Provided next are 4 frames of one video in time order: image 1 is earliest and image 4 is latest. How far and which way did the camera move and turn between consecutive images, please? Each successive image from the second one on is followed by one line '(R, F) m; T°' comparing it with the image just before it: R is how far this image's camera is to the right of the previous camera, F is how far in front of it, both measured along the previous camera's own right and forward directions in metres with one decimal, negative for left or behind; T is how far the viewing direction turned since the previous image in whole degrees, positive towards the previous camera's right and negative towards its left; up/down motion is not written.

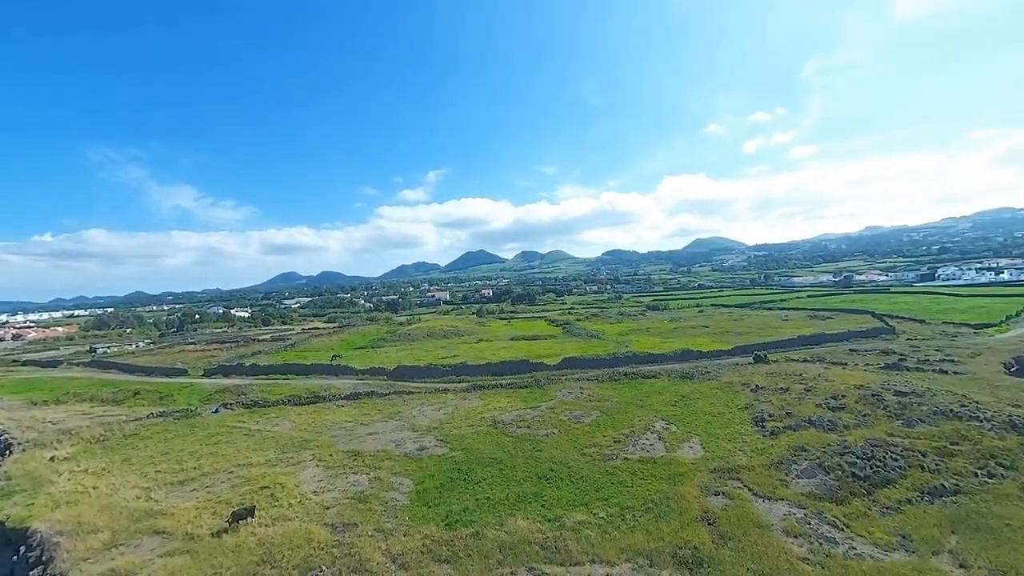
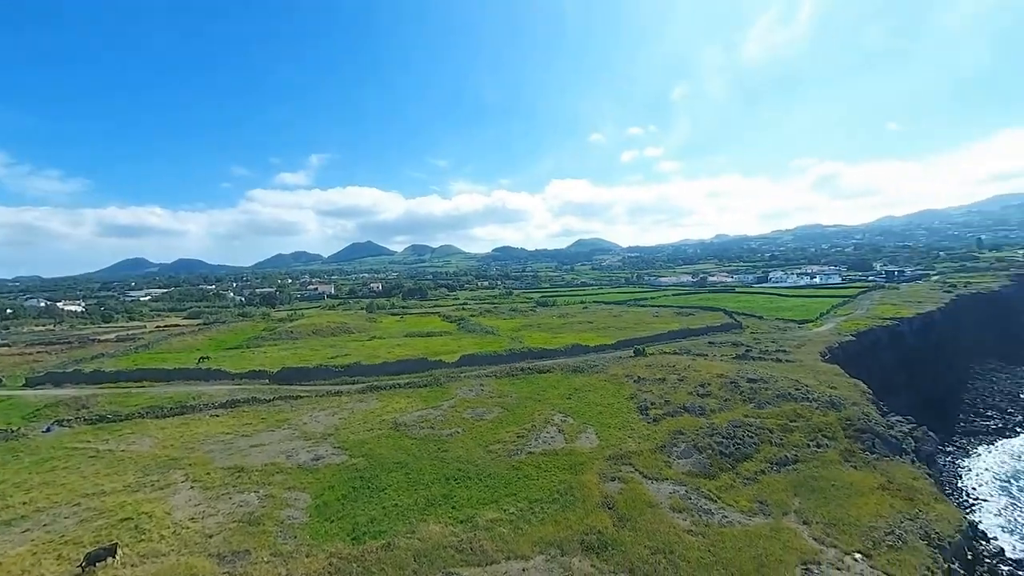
(-0.9, +0.4) m; +14°
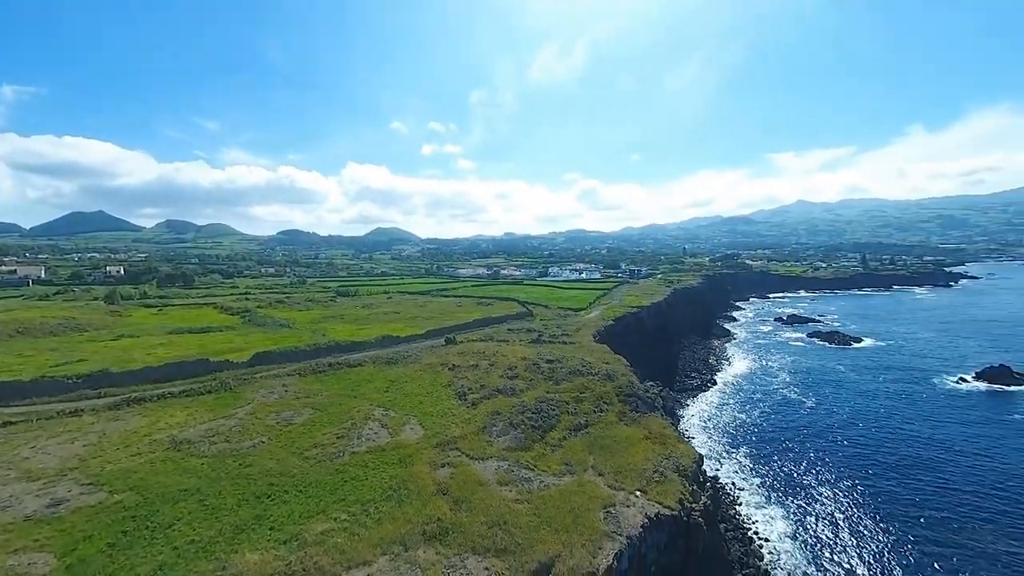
(-1.4, +0.5) m; +25°
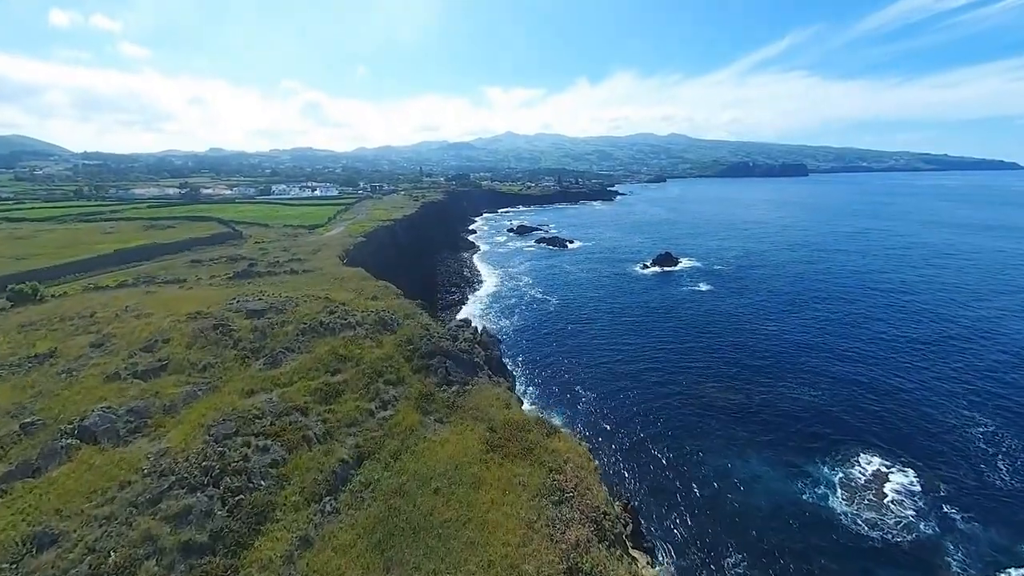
(+2.4, +15.6) m; +32°
